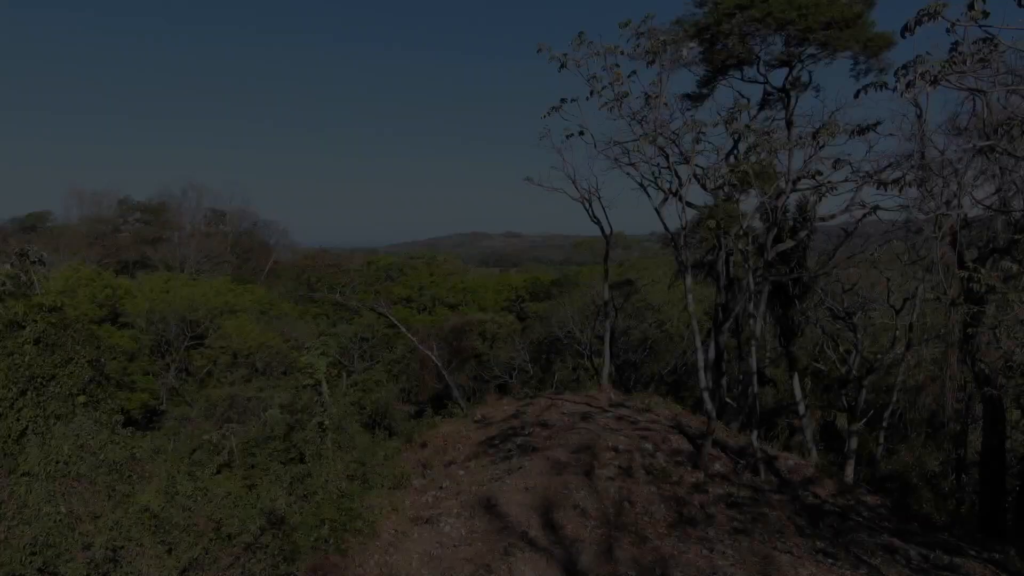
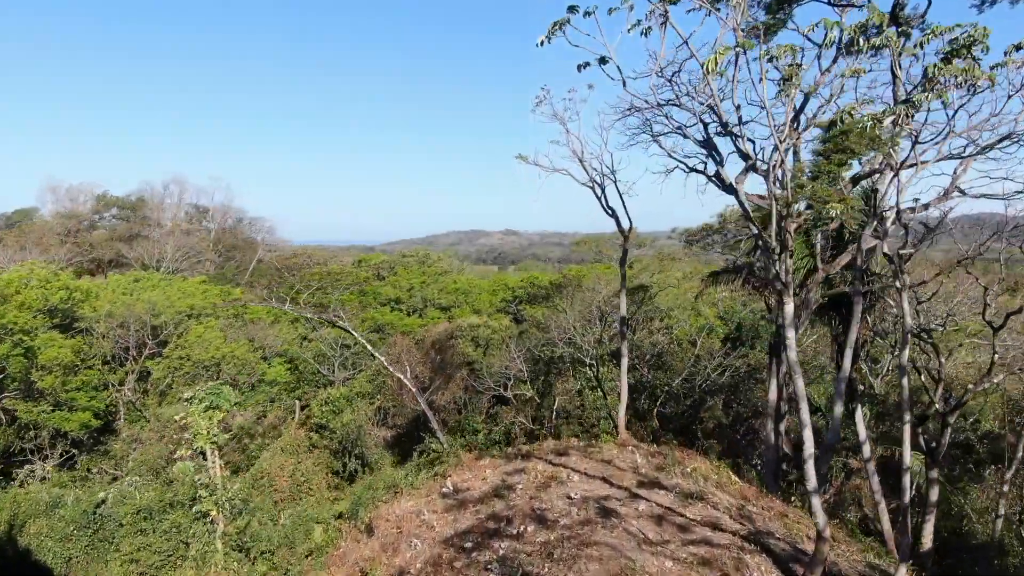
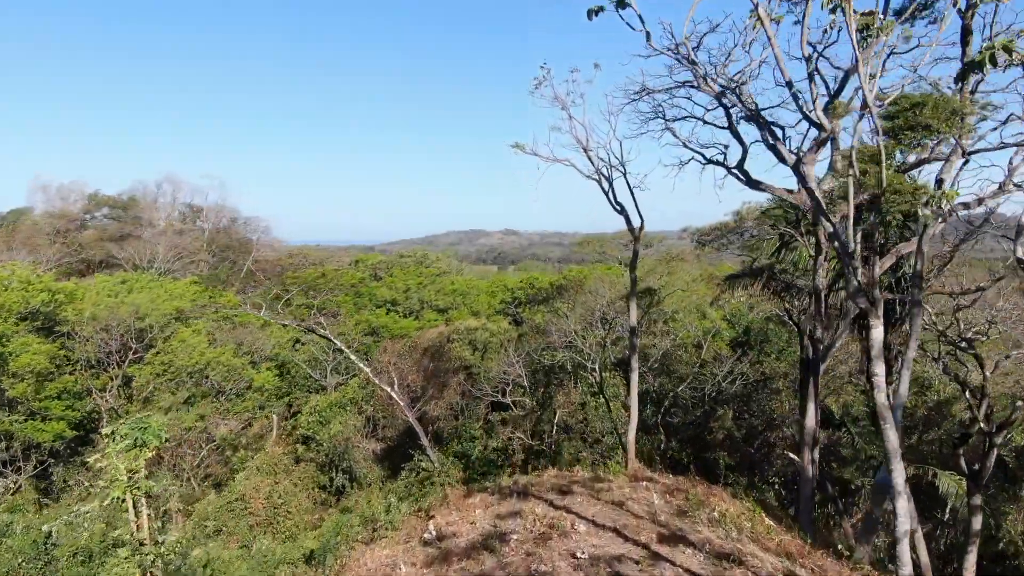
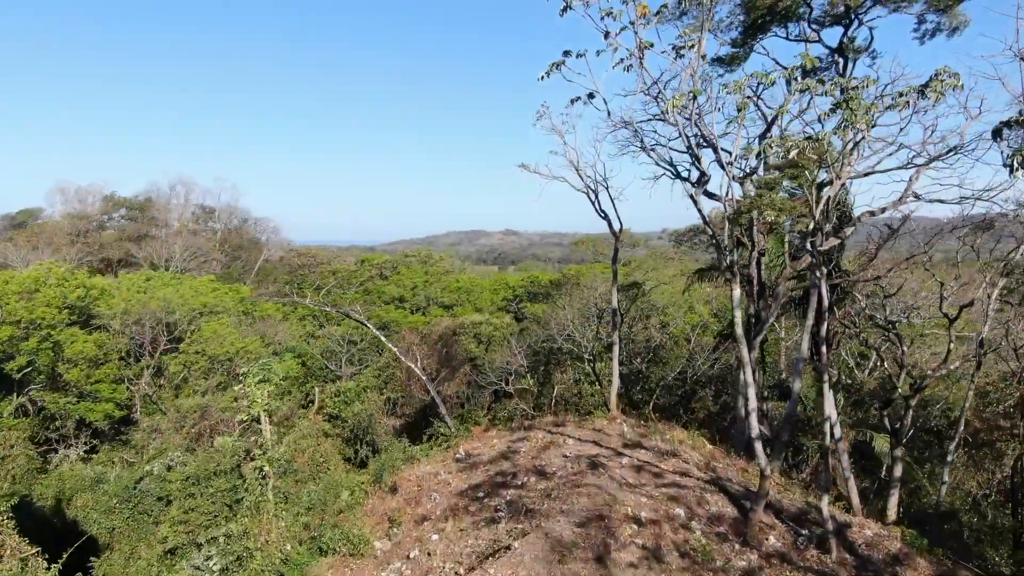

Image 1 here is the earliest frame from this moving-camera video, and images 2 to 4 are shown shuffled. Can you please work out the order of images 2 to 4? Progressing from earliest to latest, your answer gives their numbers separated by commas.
4, 2, 3
